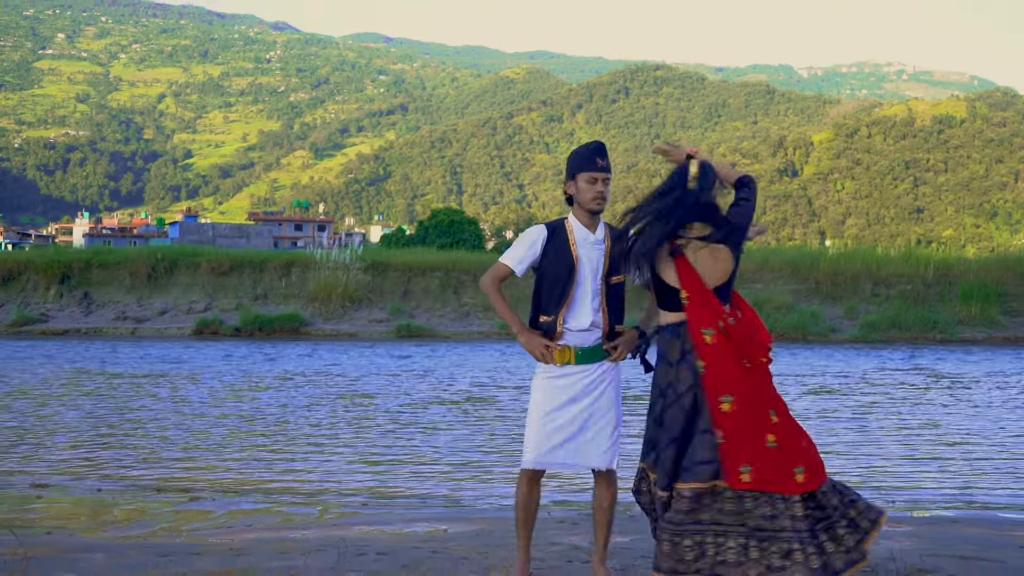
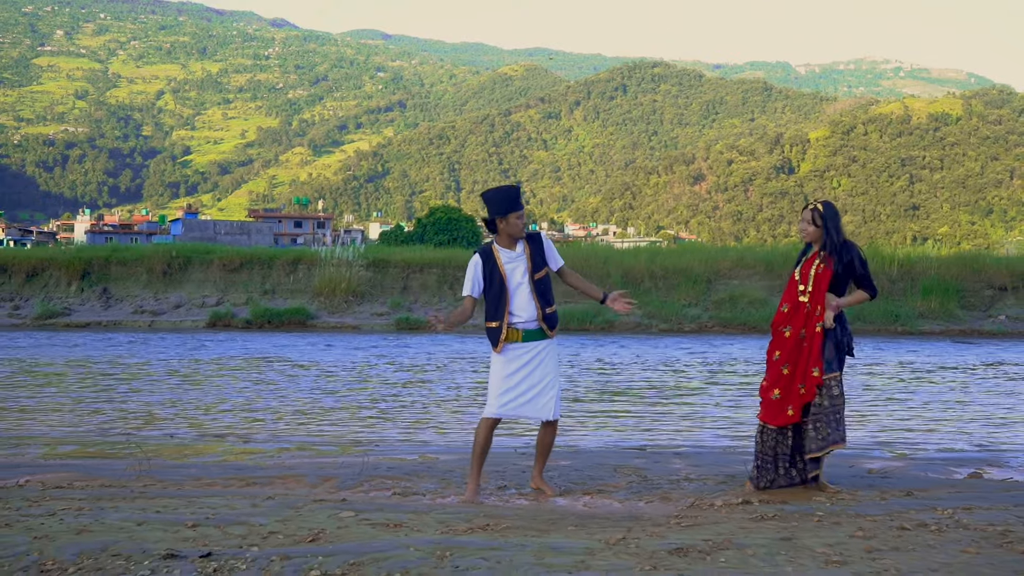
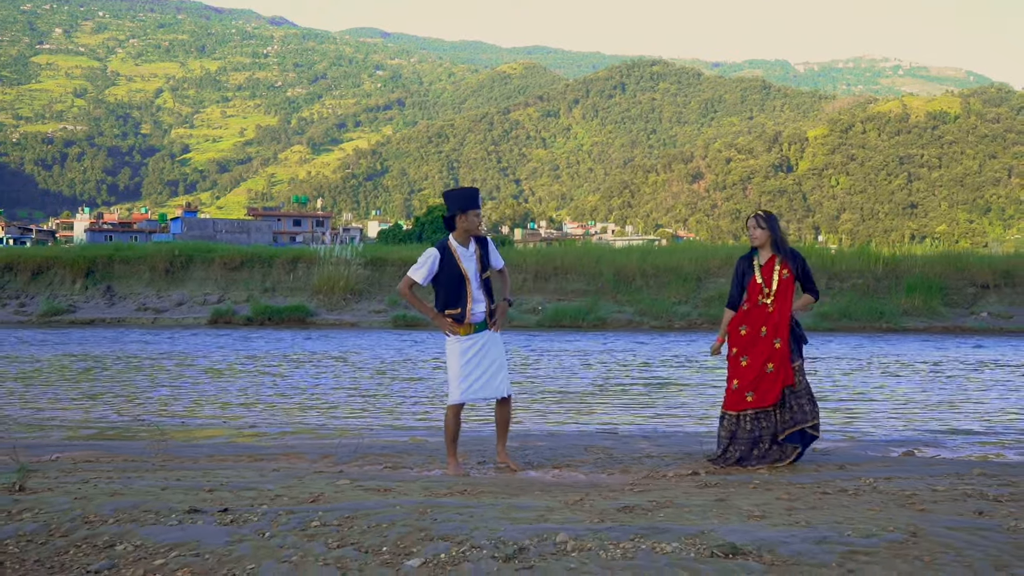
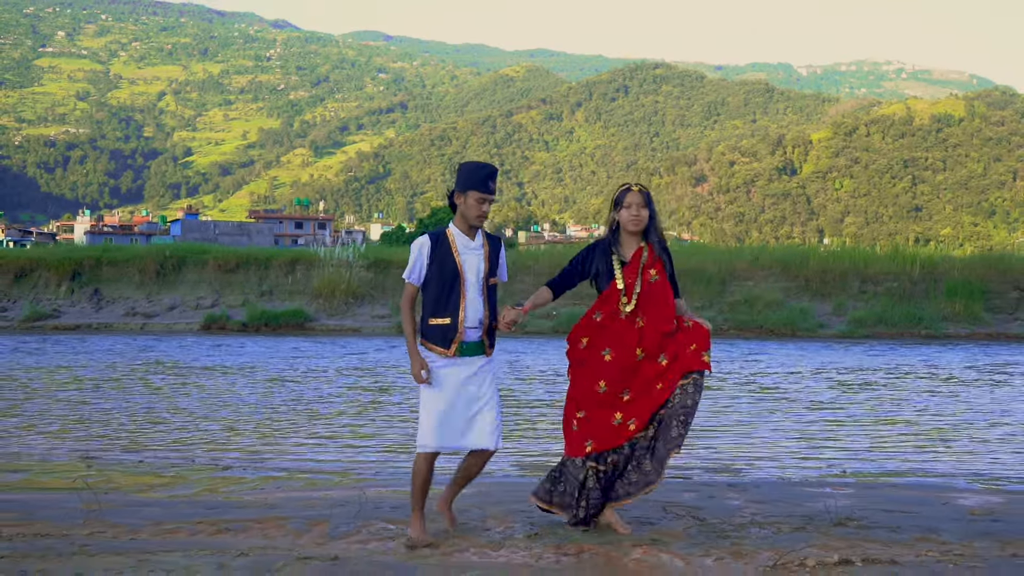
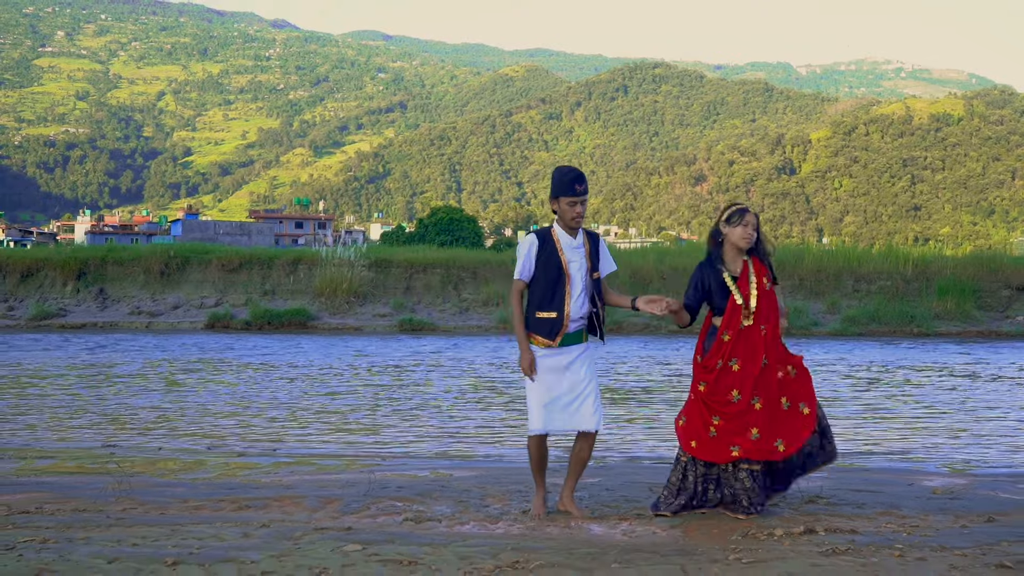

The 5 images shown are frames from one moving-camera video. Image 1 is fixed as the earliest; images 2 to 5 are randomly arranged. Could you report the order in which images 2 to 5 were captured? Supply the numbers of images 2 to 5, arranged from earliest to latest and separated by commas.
4, 5, 2, 3
